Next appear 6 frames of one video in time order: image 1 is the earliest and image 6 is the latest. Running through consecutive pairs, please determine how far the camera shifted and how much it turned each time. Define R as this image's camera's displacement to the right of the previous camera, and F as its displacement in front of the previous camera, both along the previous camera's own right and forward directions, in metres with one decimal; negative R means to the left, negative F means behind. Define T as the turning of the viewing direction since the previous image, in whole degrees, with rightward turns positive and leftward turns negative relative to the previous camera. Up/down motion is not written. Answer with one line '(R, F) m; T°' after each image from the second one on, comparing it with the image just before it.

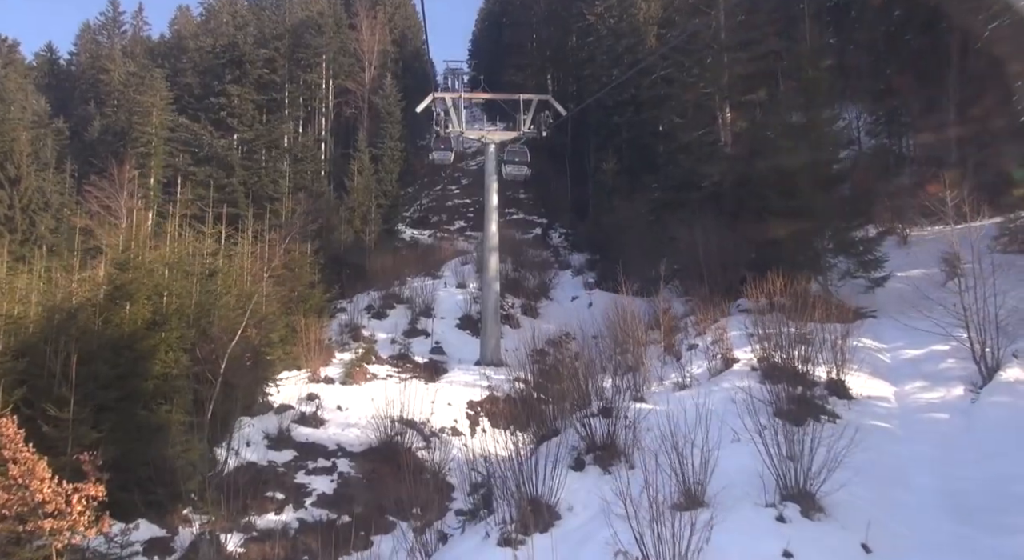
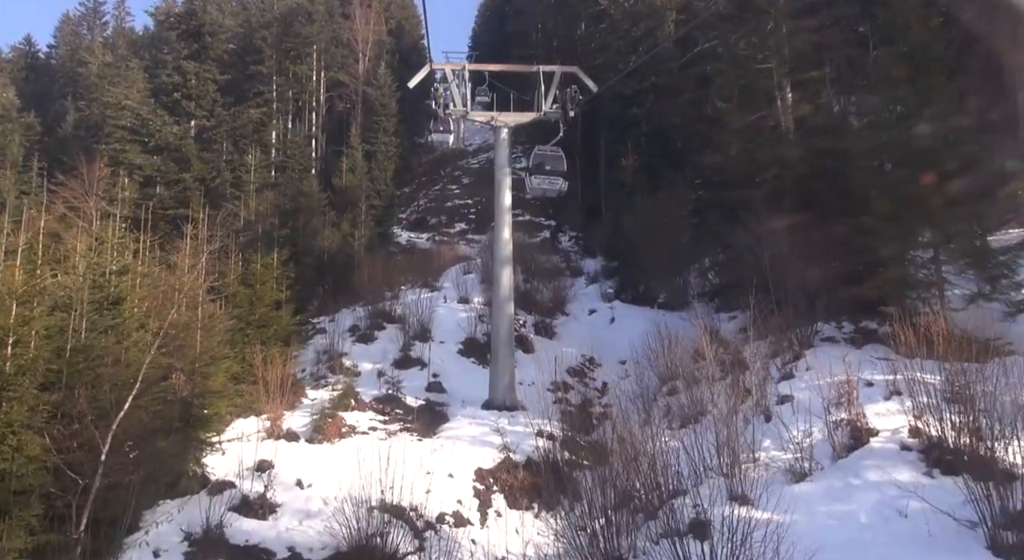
(-0.4, +4.5) m; 0°
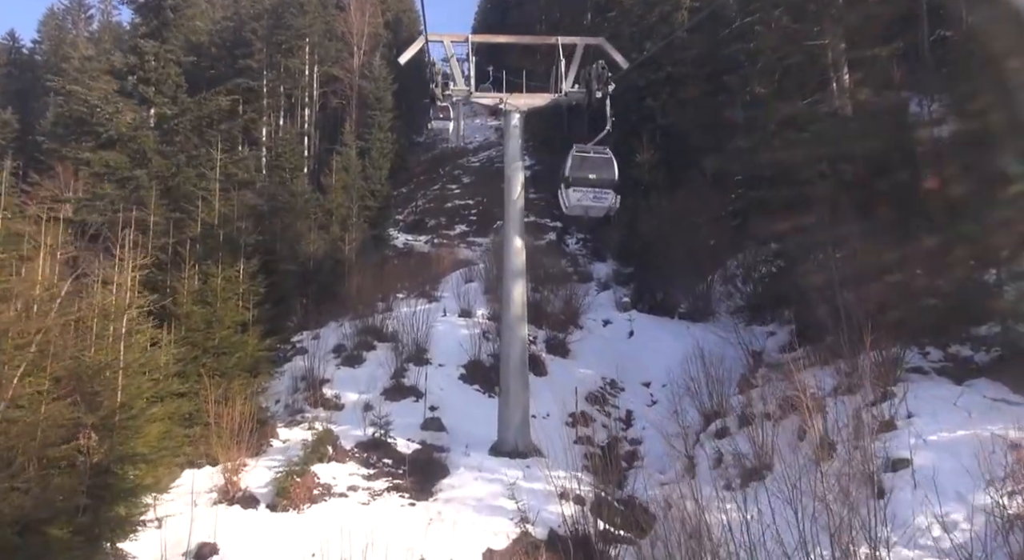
(-0.2, +3.0) m; 0°
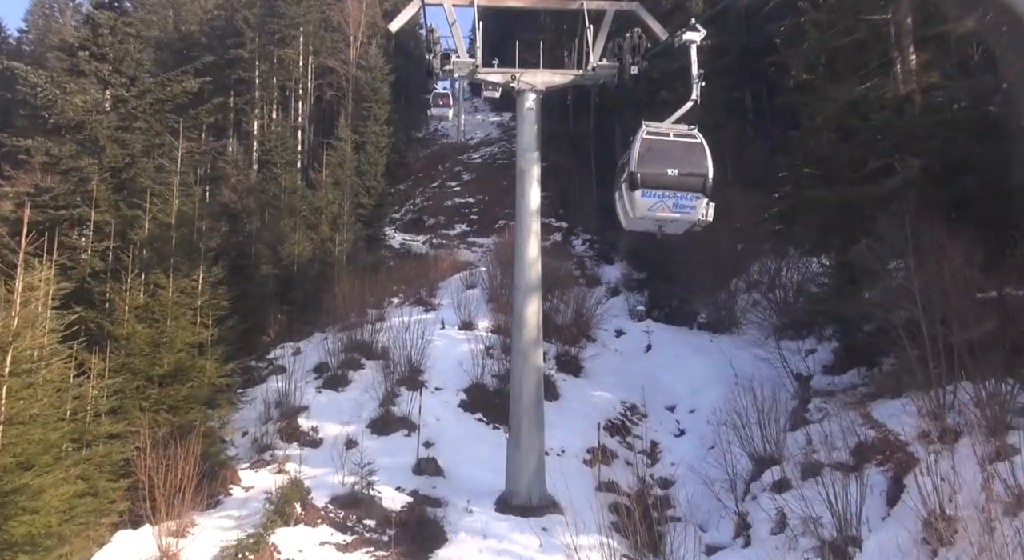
(-0.2, +2.5) m; 0°
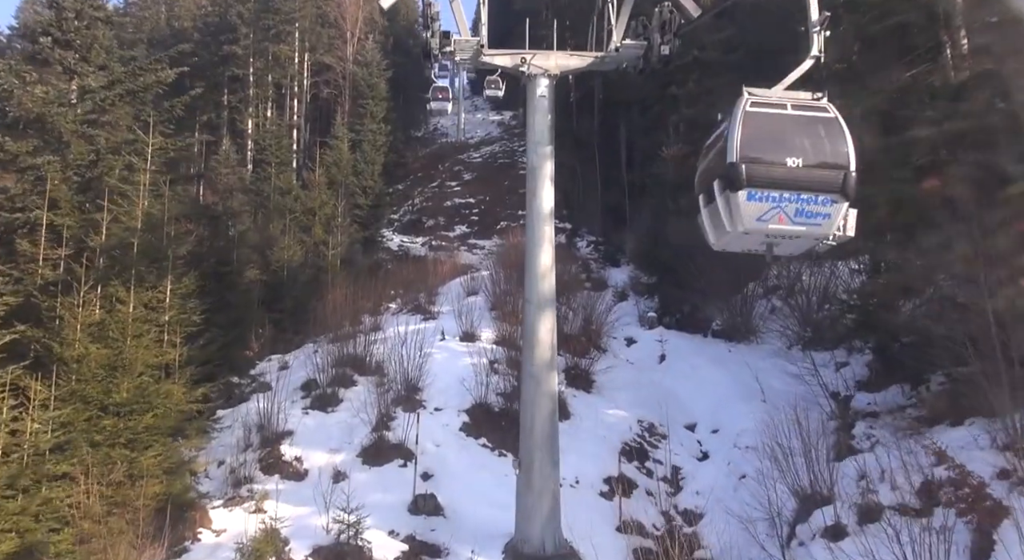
(-0.1, +1.5) m; 0°
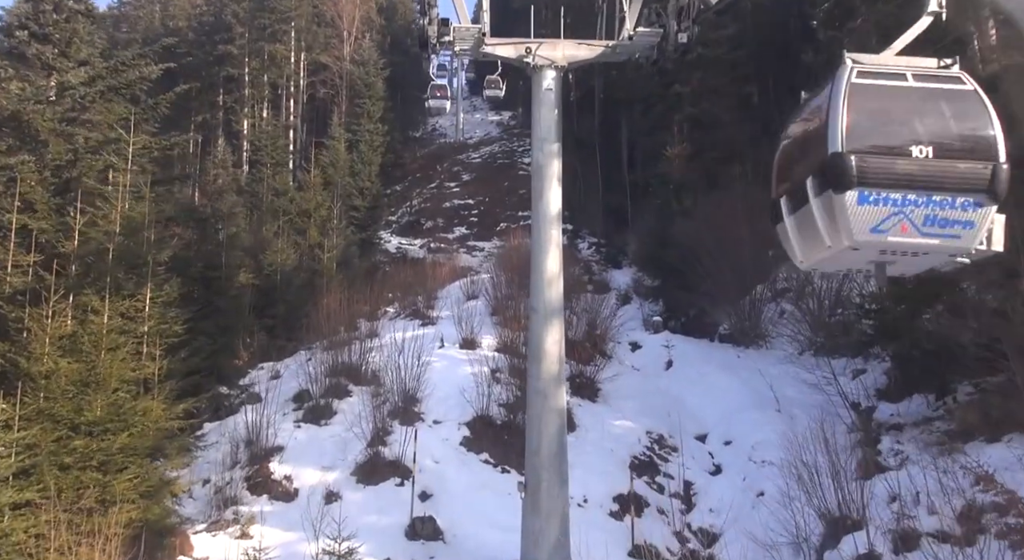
(-0.1, +0.7) m; 0°
